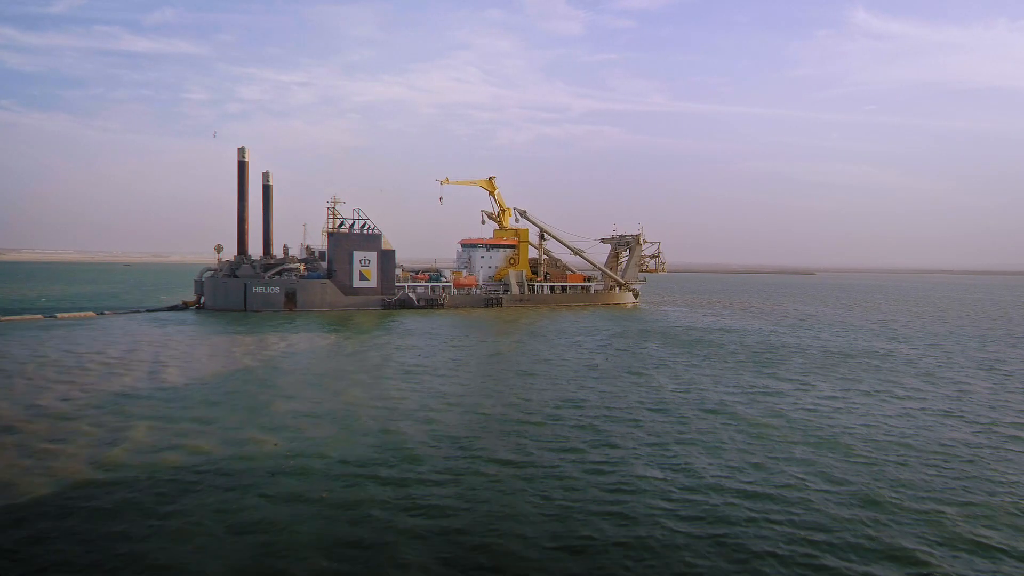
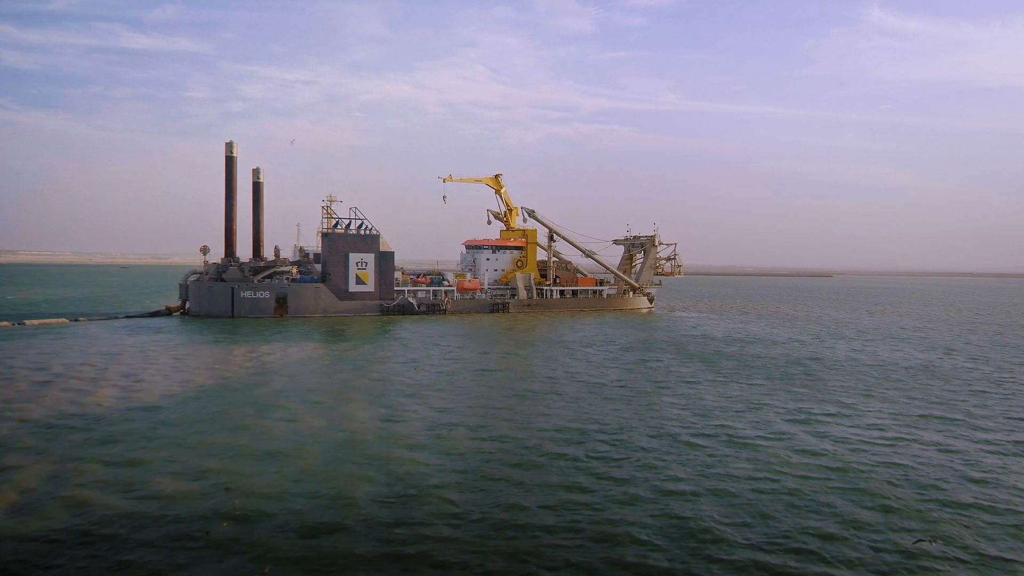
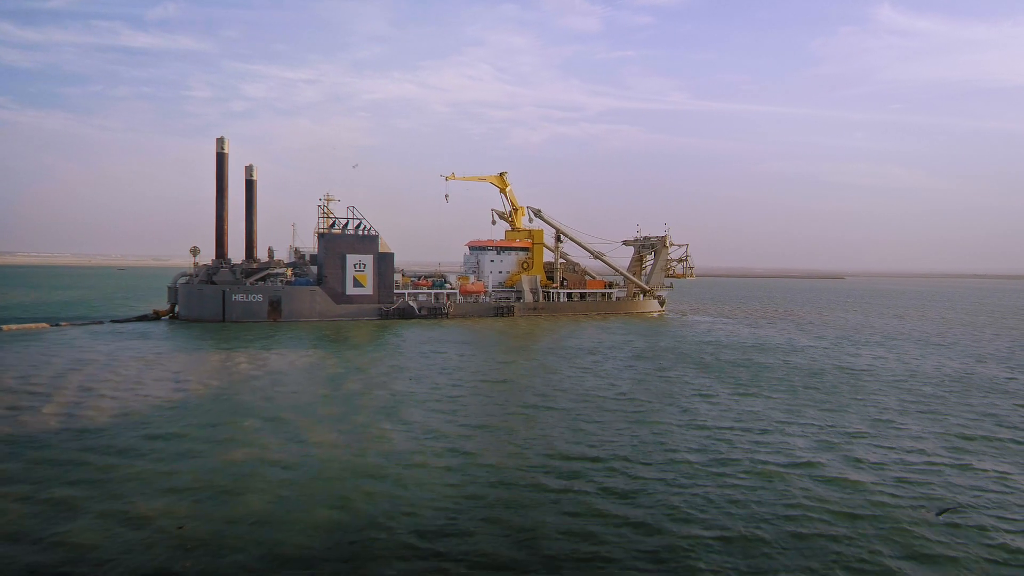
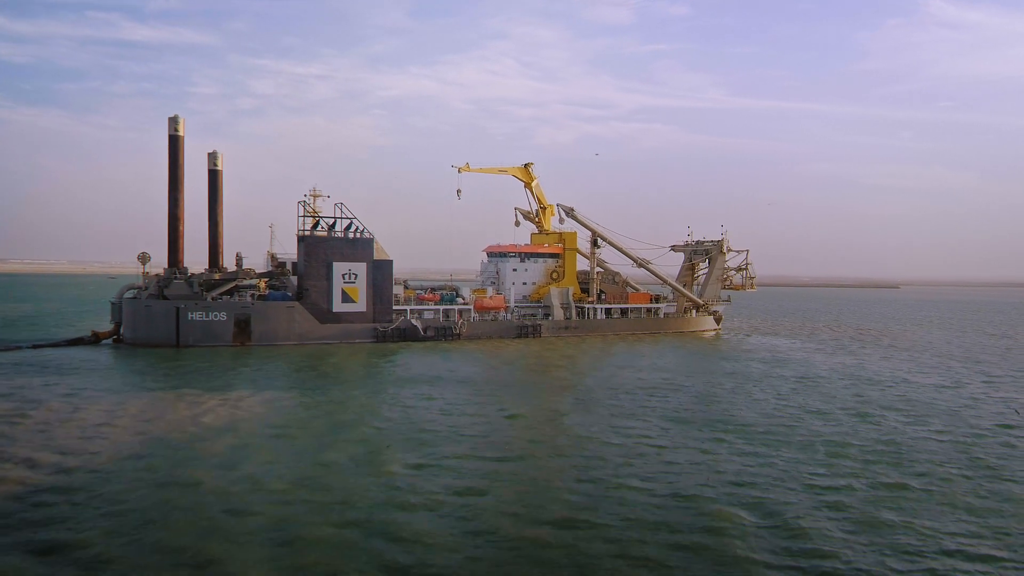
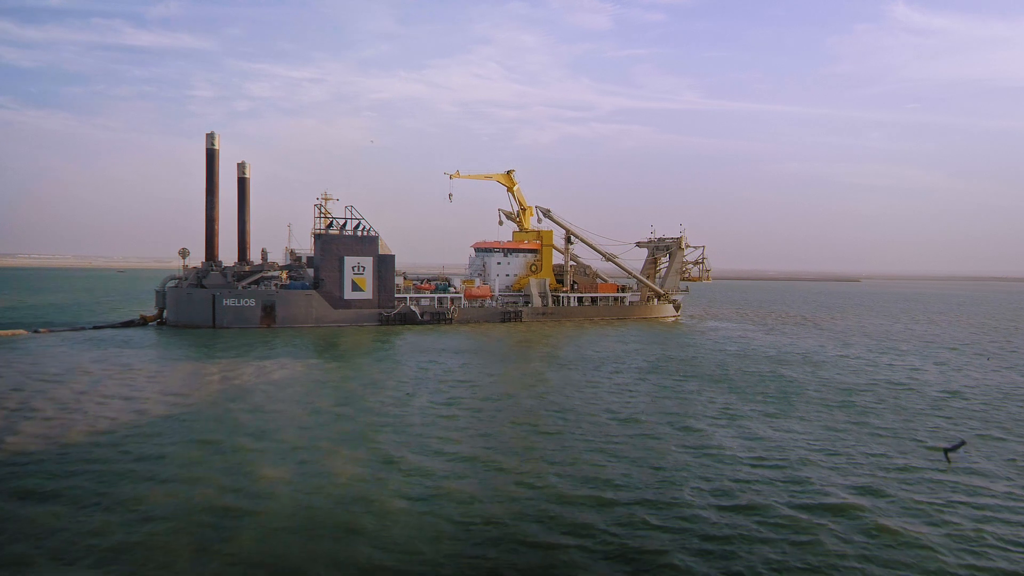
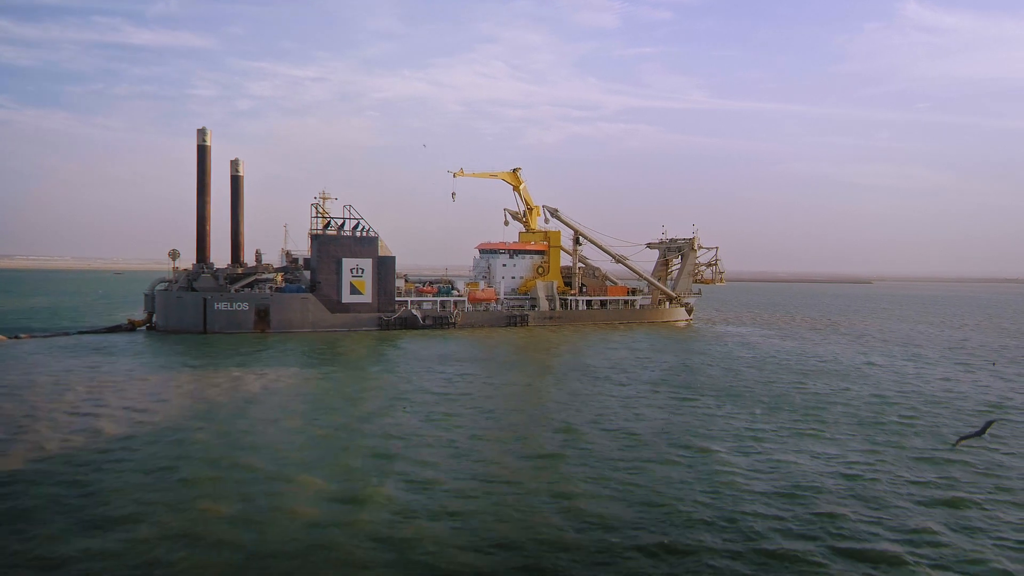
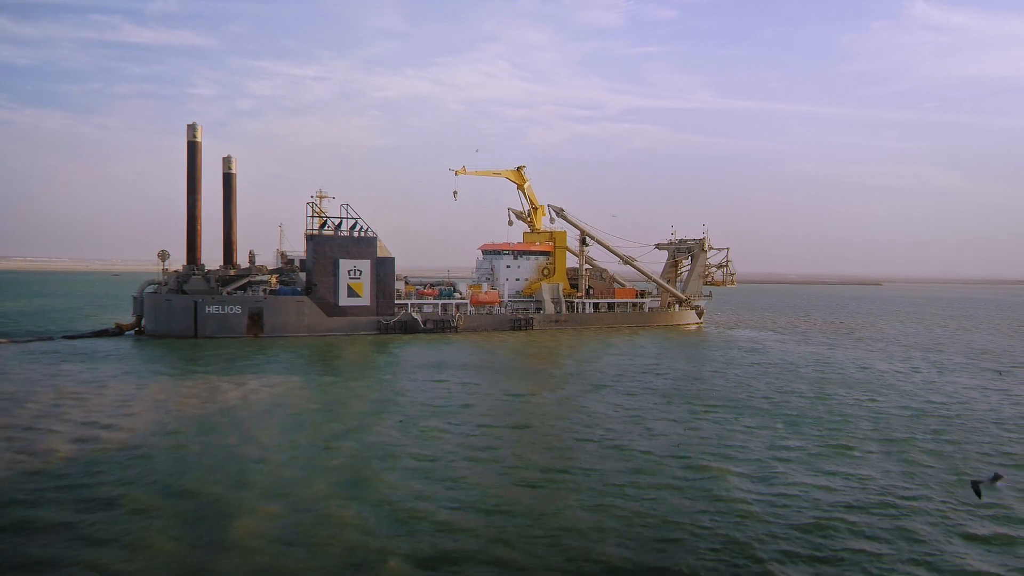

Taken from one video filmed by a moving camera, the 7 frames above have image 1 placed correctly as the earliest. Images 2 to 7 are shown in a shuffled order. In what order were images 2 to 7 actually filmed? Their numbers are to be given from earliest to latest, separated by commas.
2, 3, 5, 6, 7, 4
